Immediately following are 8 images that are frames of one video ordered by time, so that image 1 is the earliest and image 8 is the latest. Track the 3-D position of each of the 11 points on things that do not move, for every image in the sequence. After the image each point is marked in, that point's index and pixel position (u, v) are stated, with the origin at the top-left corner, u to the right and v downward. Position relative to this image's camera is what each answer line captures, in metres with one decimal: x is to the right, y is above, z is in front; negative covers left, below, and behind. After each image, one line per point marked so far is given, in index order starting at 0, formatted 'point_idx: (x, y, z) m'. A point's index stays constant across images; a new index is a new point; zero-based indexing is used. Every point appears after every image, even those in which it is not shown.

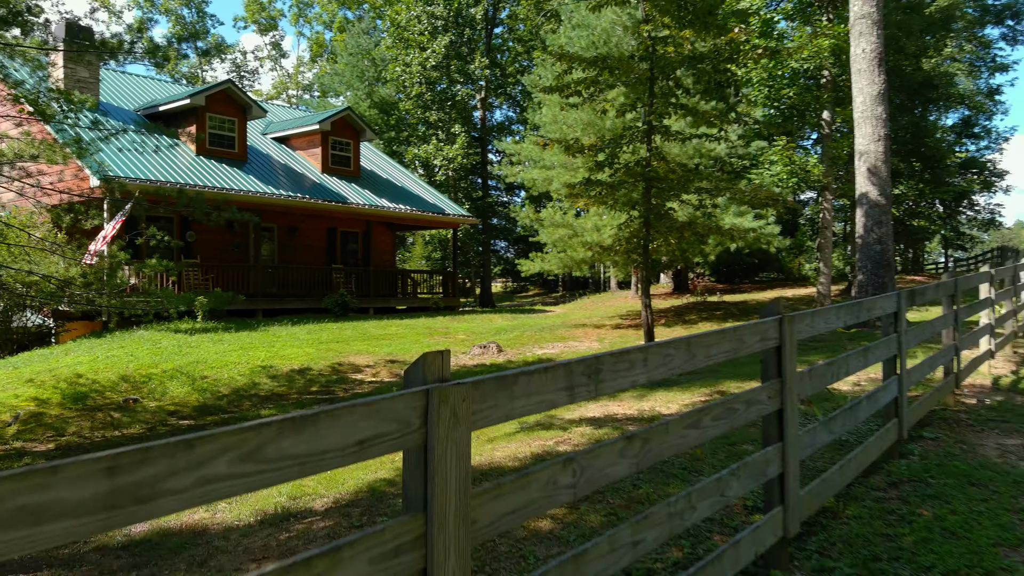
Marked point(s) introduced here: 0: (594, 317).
0: (+1.8, -0.6, +16.7) m
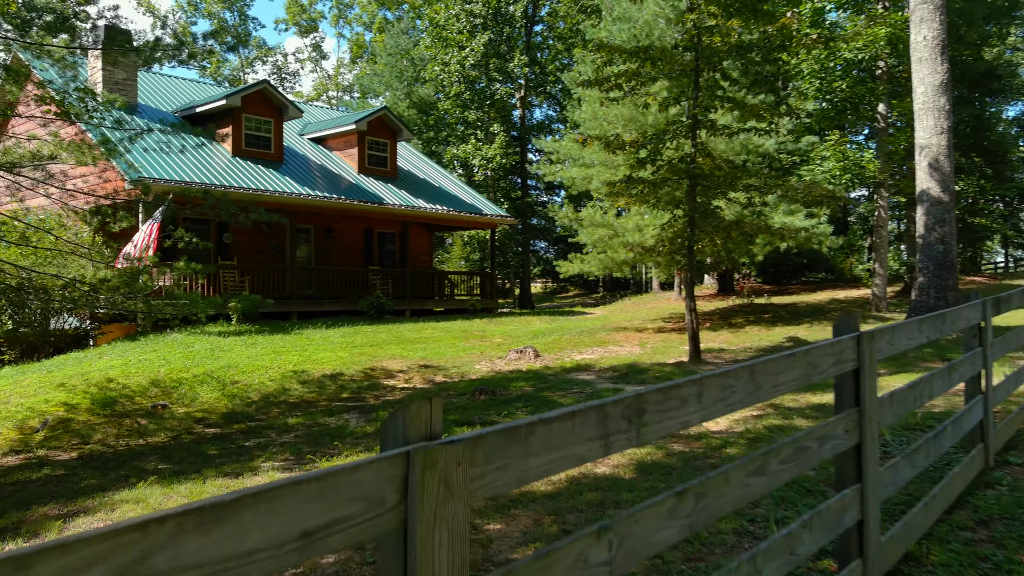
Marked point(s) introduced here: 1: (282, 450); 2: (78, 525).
0: (+2.6, -0.7, +16.2) m
1: (-1.9, -1.4, +6.5) m
2: (-2.6, -1.4, +4.6) m
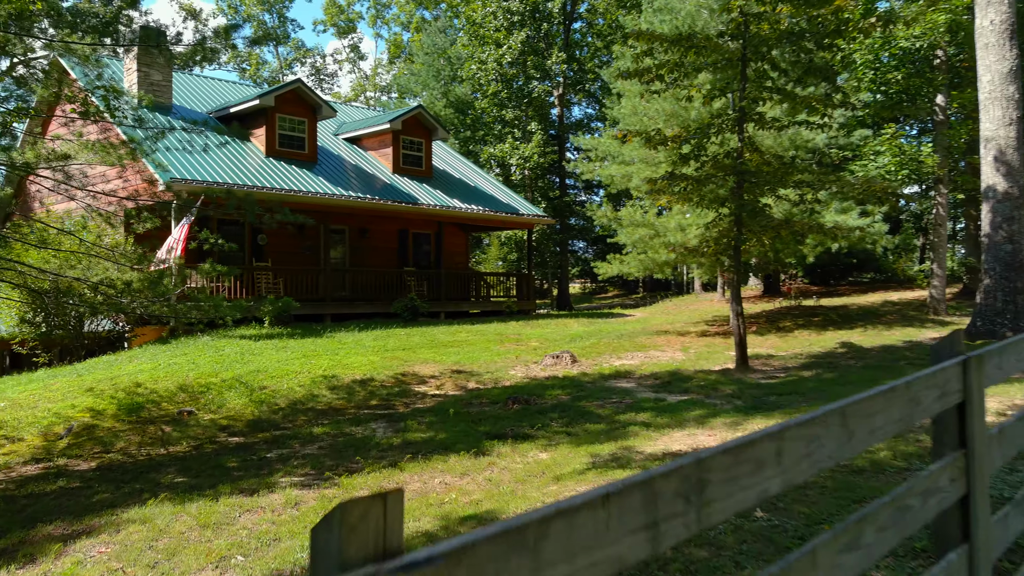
0: (+3.3, -0.7, +15.6) m
1: (-1.7, -1.4, +6.2) m
2: (-2.4, -1.4, +4.3) m
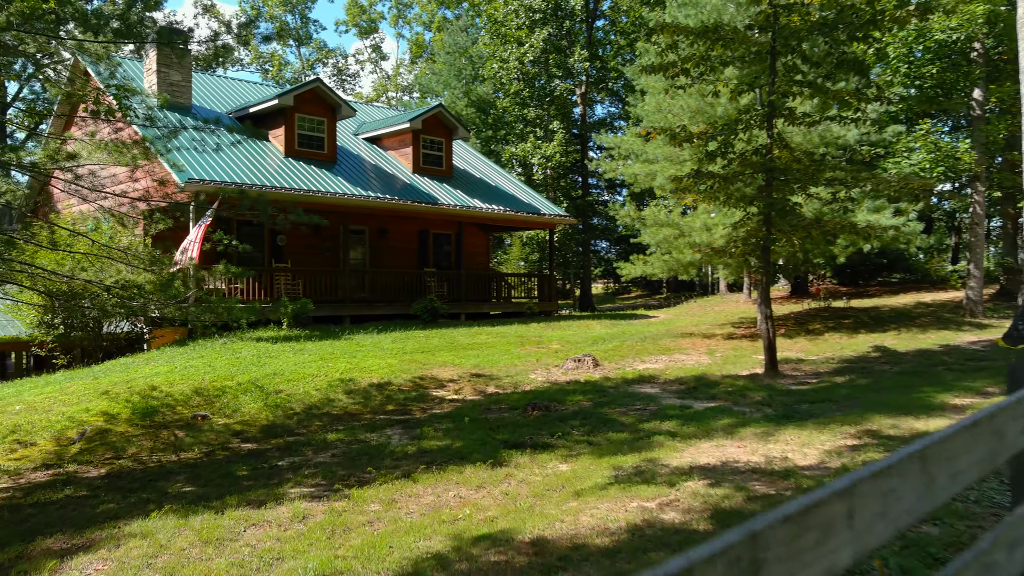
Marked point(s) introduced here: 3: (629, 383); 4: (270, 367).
0: (+3.8, -0.7, +15.2) m
1: (-1.5, -1.4, +6.0) m
2: (-2.3, -1.5, +4.1) m
3: (+1.4, -1.1, +9.1) m
4: (-3.2, -1.1, +10.4) m
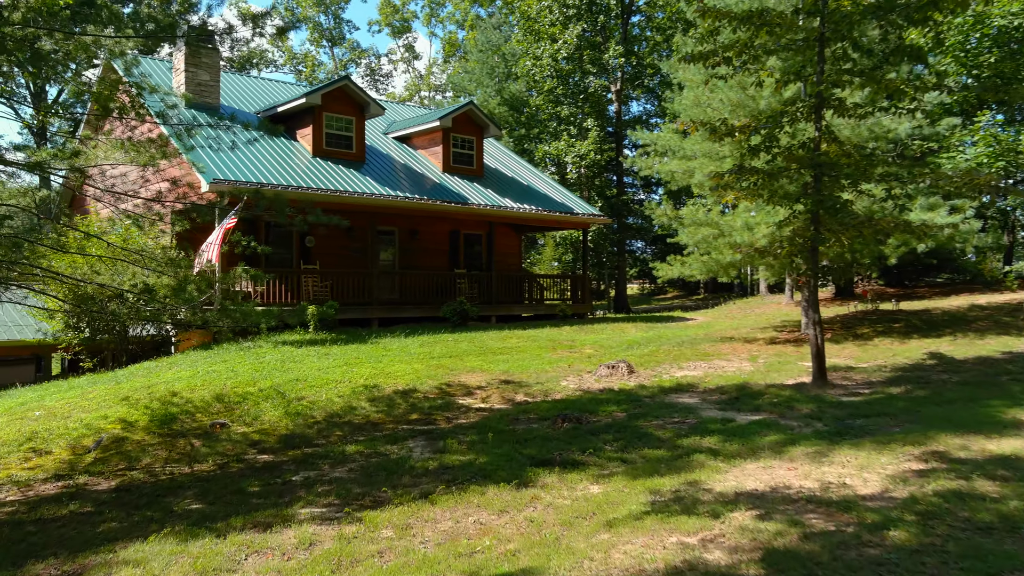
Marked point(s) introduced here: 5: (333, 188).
0: (+4.4, -0.8, +14.6) m
1: (-1.3, -1.5, +5.6) m
2: (-2.2, -1.5, +3.8) m
3: (+1.7, -1.1, +8.6) m
4: (-2.8, -1.1, +10.1) m
5: (-3.3, +1.8, +14.2) m
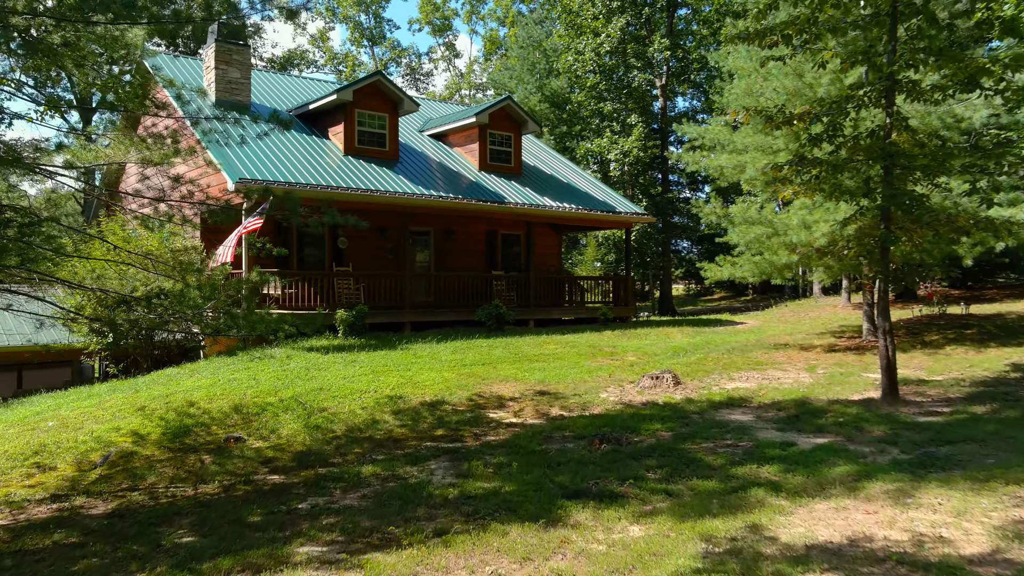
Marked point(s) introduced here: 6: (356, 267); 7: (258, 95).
0: (+5.0, -0.8, +13.7) m
1: (-1.1, -1.5, +5.0) m
2: (-2.1, -1.5, +3.2) m
3: (+2.0, -1.2, +7.8) m
4: (-2.4, -1.1, +9.6) m
5: (-2.6, +1.8, +13.7) m
6: (-3.1, +0.4, +15.5) m
7: (-5.2, +4.0, +15.9) m
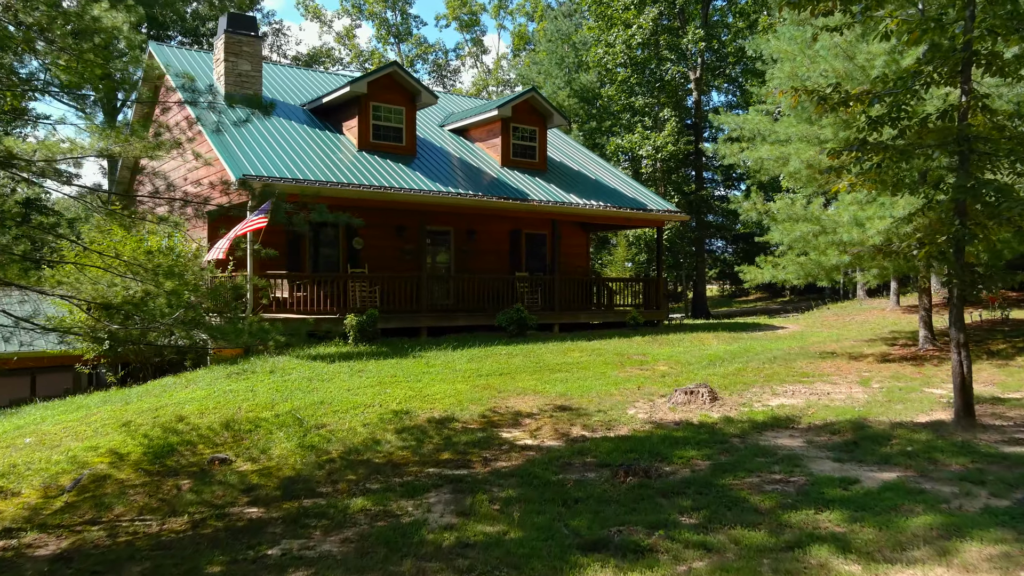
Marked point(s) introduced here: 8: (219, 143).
0: (+5.4, -0.9, +12.6) m
1: (-1.1, -1.6, +4.2) m
2: (-2.2, -1.6, +2.4) m
3: (+2.2, -1.2, +6.8) m
4: (-2.2, -1.2, +8.8) m
5: (-2.2, +1.7, +12.9) m
6: (-2.7, +0.4, +14.8) m
7: (-4.8, +3.9, +15.3) m
8: (-4.7, +2.3, +12.4) m
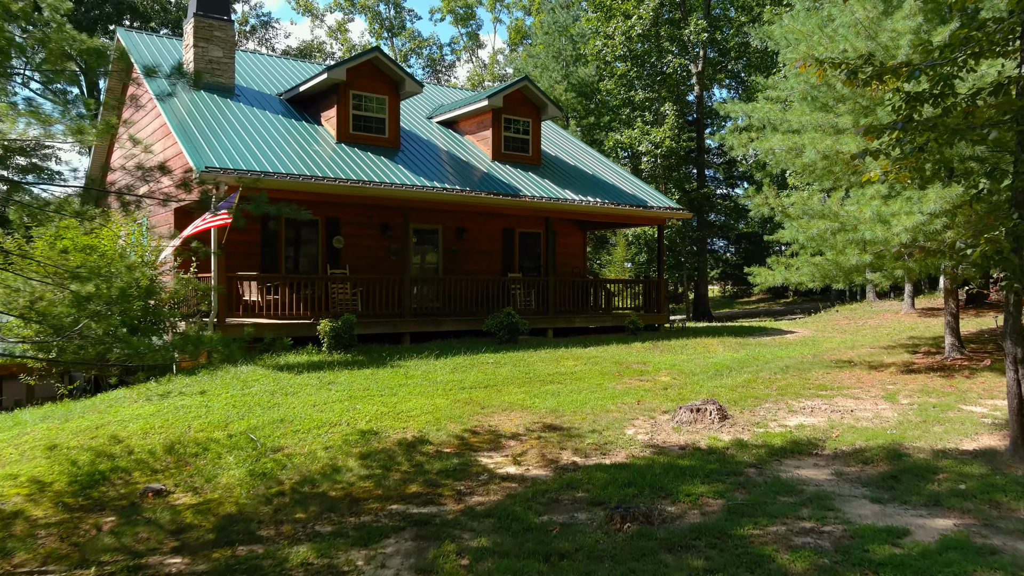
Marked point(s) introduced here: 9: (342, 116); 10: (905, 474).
0: (+5.3, -0.9, +11.7) m
1: (-1.3, -1.6, +3.2) m
2: (-2.3, -1.6, +1.5) m
3: (+2.0, -1.3, +5.9) m
4: (-2.4, -1.2, +7.9) m
5: (-2.4, +1.7, +12.0) m
6: (-2.8, +0.3, +13.8) m
7: (-4.9, +3.9, +14.3) m
8: (-4.8, +2.3, +11.4) m
9: (-2.8, +2.9, +13.1) m
10: (+2.6, -1.2, +5.2) m
